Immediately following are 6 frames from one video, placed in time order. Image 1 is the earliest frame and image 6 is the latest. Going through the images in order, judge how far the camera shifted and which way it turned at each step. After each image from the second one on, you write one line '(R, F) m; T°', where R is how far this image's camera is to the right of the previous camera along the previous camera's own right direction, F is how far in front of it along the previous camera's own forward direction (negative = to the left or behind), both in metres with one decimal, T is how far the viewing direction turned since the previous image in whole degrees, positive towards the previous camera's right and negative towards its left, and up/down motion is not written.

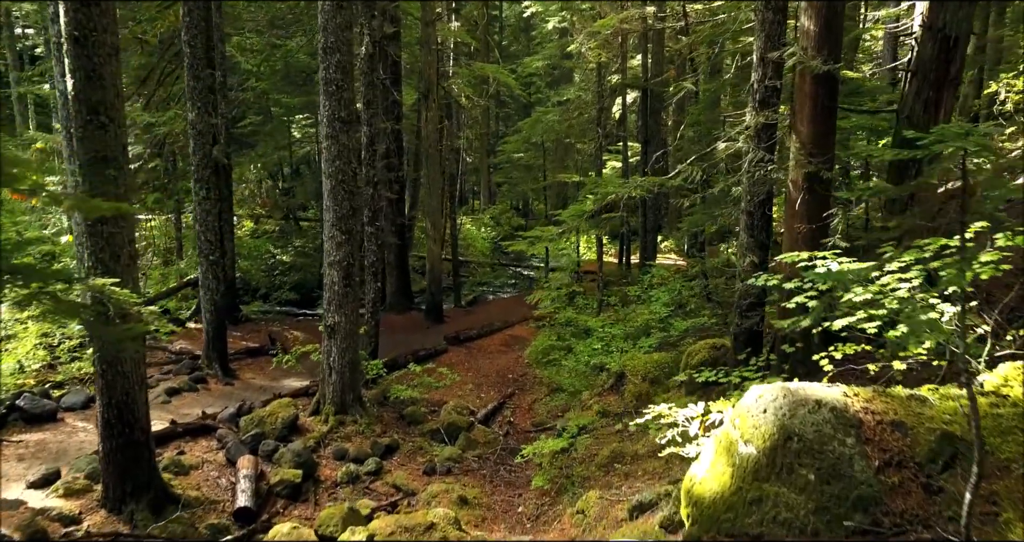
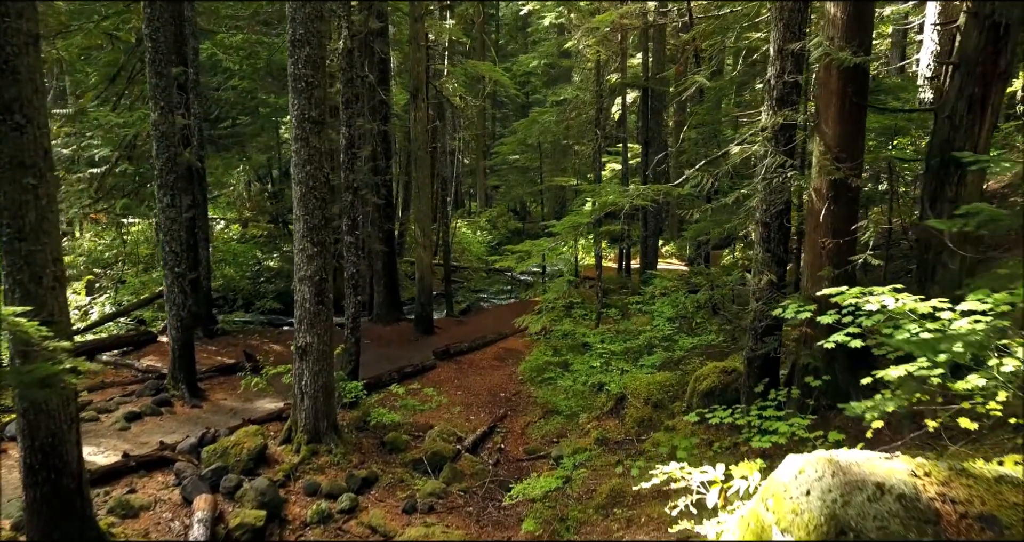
(+0.1, +0.8) m; 0°
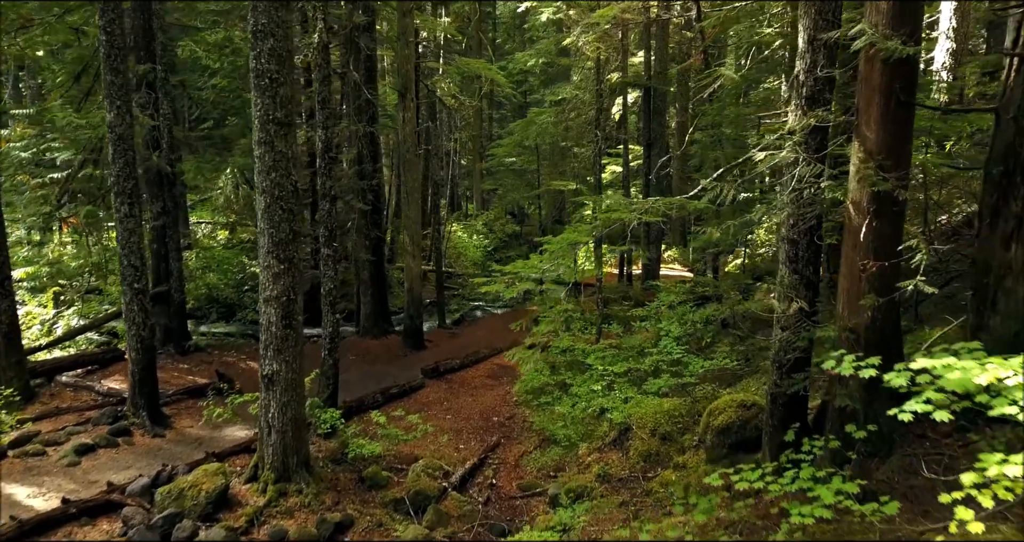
(+0.1, +0.8) m; 0°
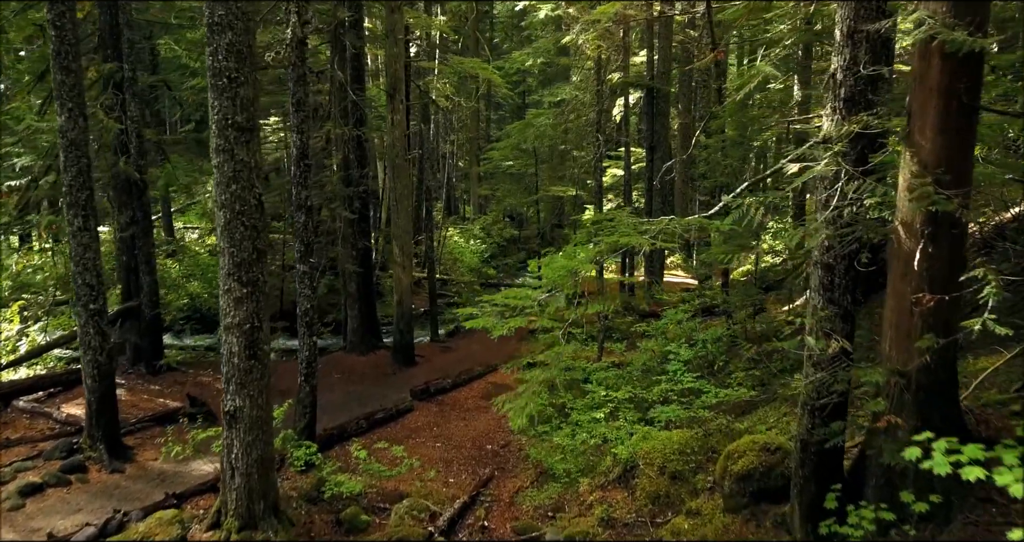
(+0.1, +0.8) m; 0°
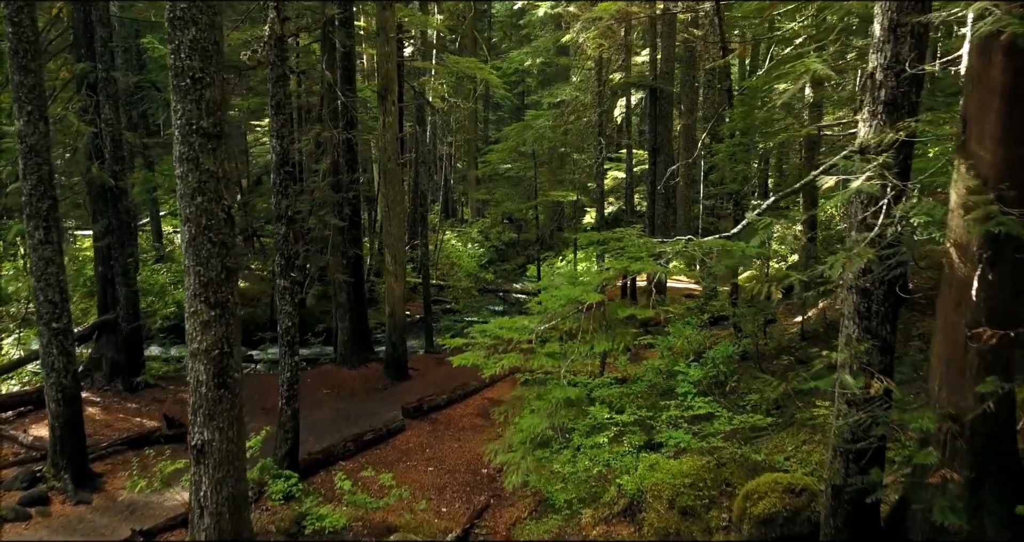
(0.0, +0.6) m; 0°
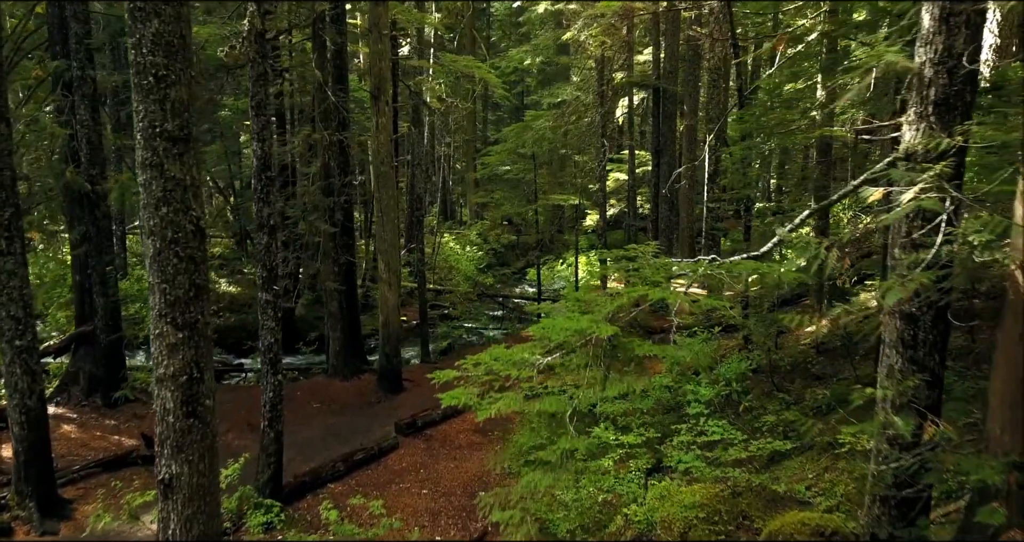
(0.0, +0.5) m; 0°
